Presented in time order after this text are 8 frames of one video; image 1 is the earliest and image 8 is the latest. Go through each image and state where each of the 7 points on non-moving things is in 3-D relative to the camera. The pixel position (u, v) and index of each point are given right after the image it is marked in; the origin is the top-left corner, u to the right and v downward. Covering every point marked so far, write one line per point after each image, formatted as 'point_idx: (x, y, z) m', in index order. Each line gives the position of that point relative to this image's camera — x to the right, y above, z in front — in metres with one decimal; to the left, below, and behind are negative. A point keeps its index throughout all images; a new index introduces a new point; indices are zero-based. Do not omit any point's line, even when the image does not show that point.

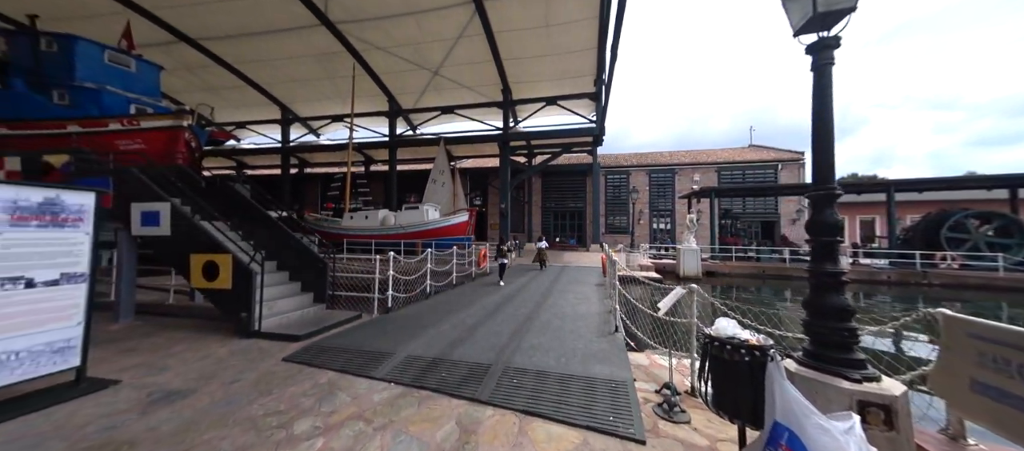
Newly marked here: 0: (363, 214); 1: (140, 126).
0: (-6.4, +0.5, +13.6) m
1: (-11.1, +3.0, +9.8) m
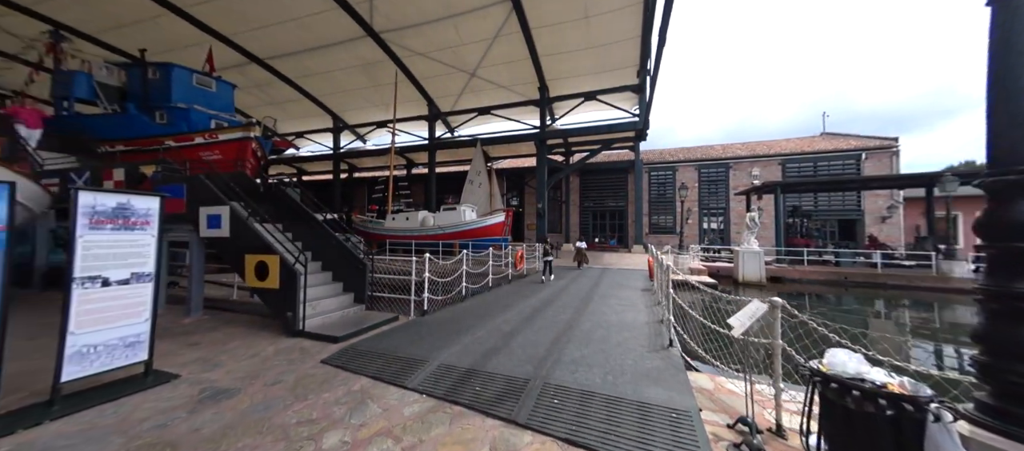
0: (-4.8, +0.4, +14.0) m
1: (-9.9, +2.9, +10.8) m
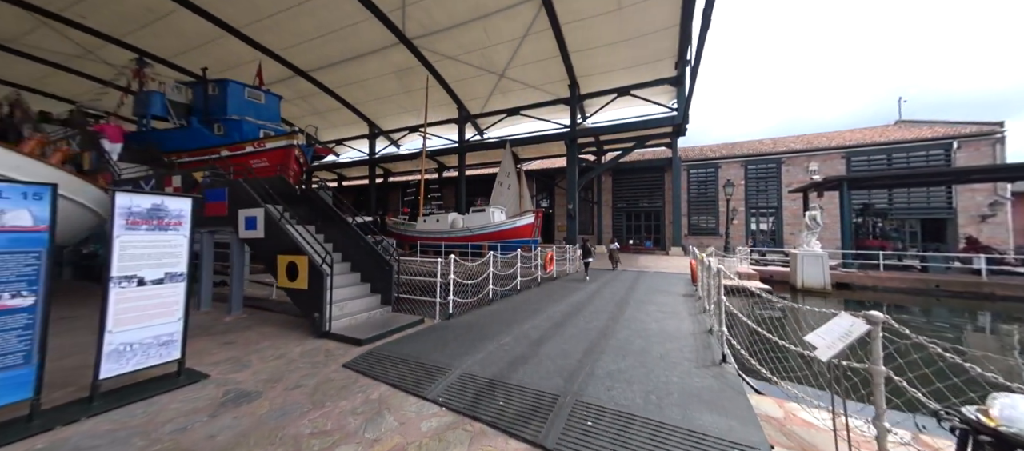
0: (-3.5, +0.4, +14.2) m
1: (-8.9, +2.8, +11.5) m
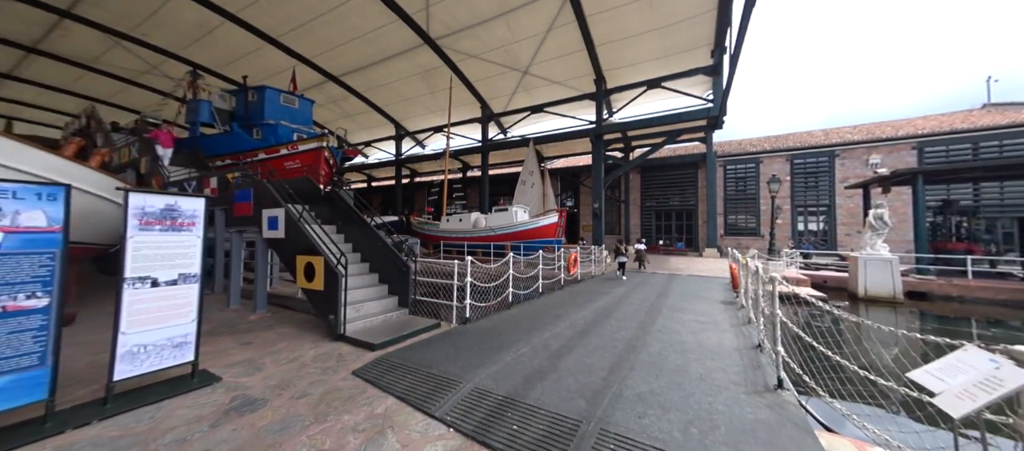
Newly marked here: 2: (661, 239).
0: (-2.4, +0.4, +14.1) m
1: (-8.0, +2.9, +11.9) m
2: (+8.8, -0.8, +18.6) m
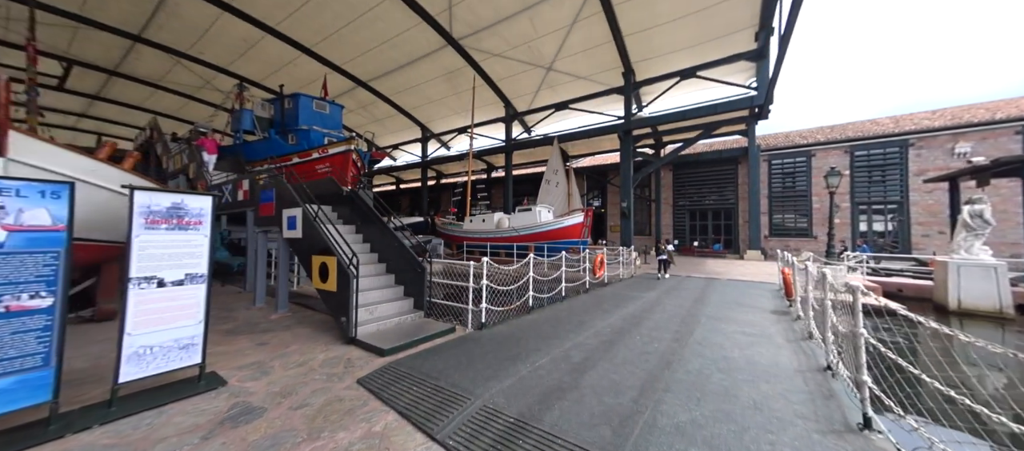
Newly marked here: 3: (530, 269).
0: (-1.4, +0.4, +14.0) m
1: (-7.1, +2.8, +12.3) m
2: (+10.2, -0.8, +17.5) m
3: (+0.3, -0.8, +6.0) m
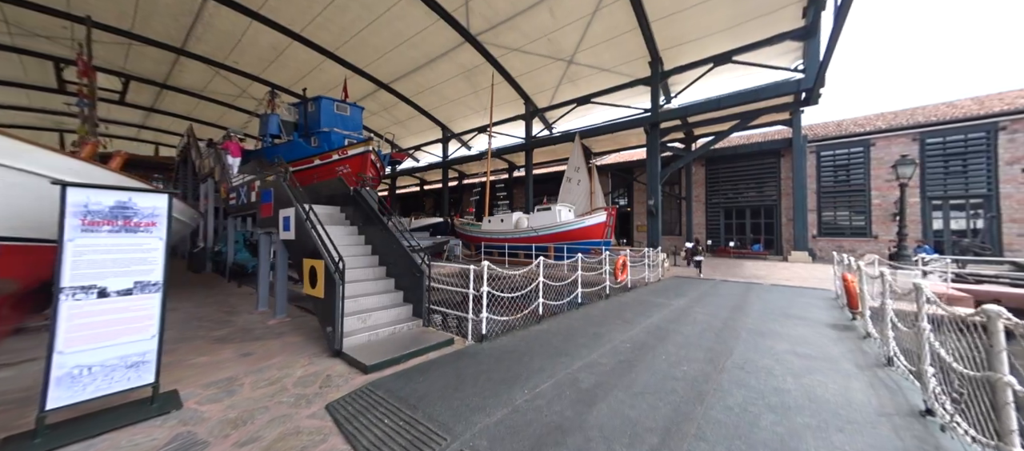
0: (-0.6, +0.3, +13.6) m
1: (-6.4, +2.8, +12.3) m
2: (+11.3, -0.7, +16.2) m
3: (+0.5, -0.8, +5.4) m
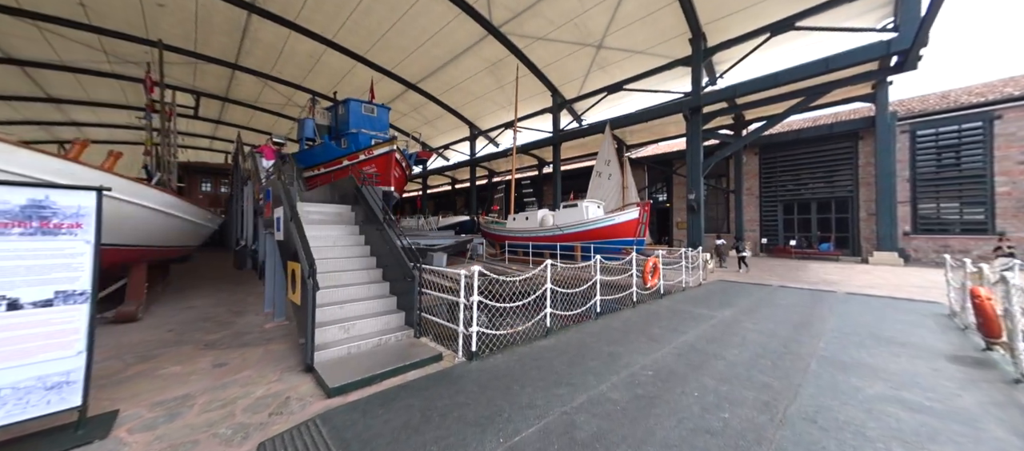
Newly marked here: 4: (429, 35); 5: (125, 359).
0: (+0.5, +0.4, +13.0) m
1: (-5.5, +2.8, +12.4) m
2: (+12.6, -0.5, +14.2) m
3: (+0.6, -0.8, +4.8) m
4: (-3.5, +7.8, +12.9) m
5: (-3.7, -1.3, +3.0) m
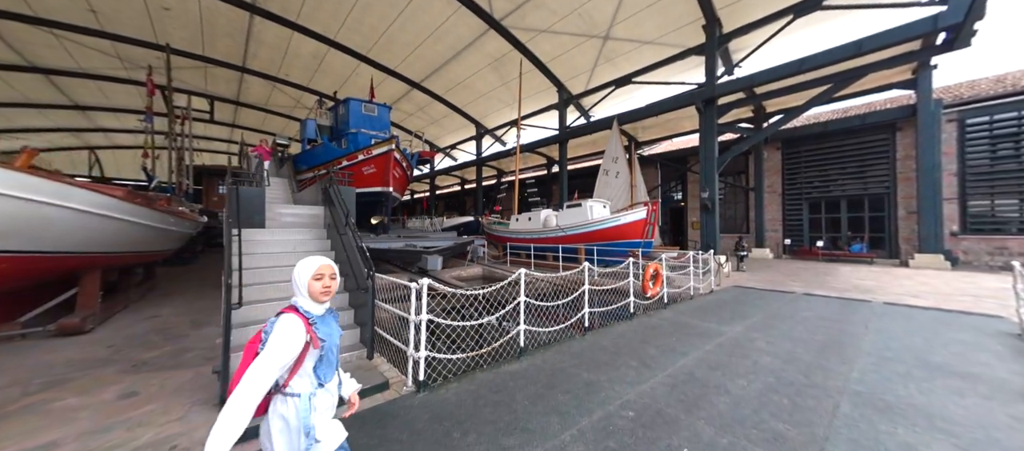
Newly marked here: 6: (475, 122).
0: (+0.6, +0.4, +12.4) m
1: (-5.4, +2.8, +12.1) m
2: (+12.7, -0.5, +13.0) m
3: (+0.3, -0.8, +4.2) m
4: (-3.5, +7.8, +12.5) m
5: (-4.1, -1.4, +2.7) m
6: (-2.5, +6.6, +19.8) m
